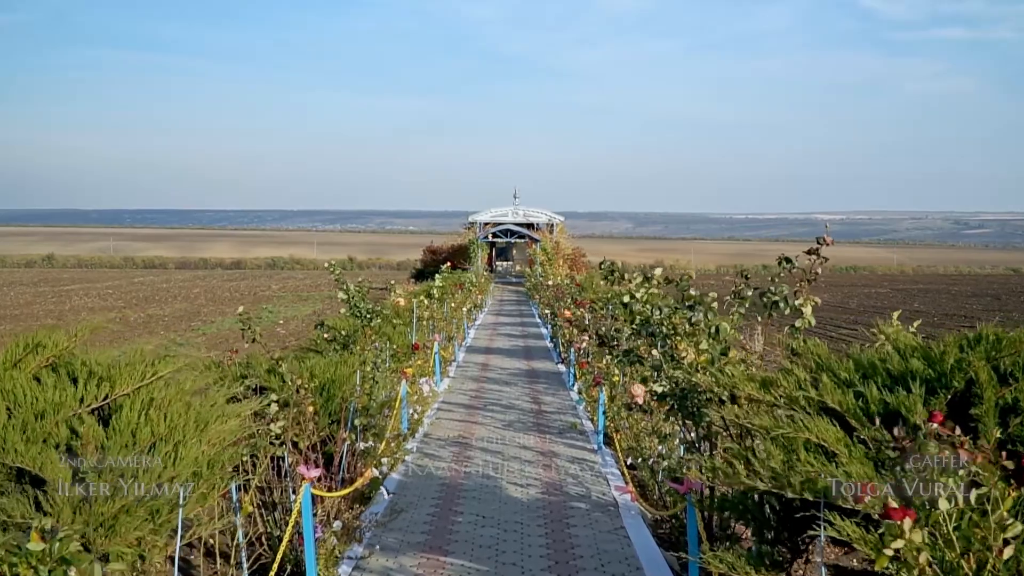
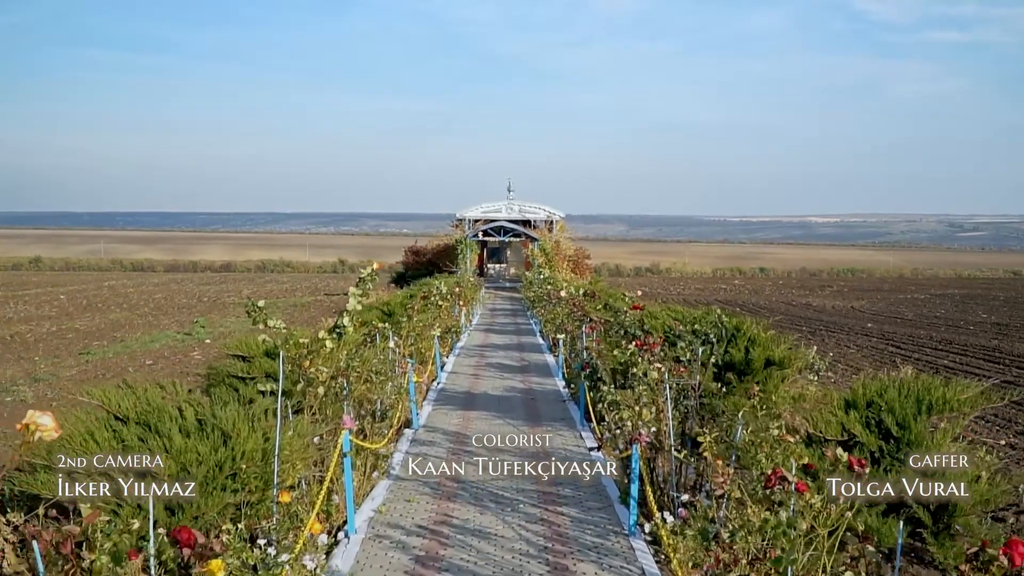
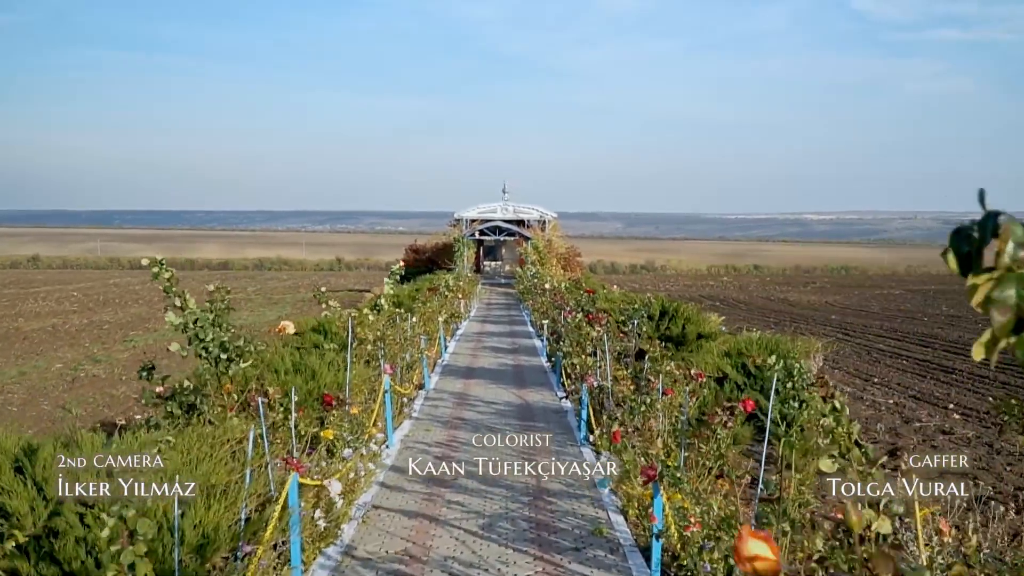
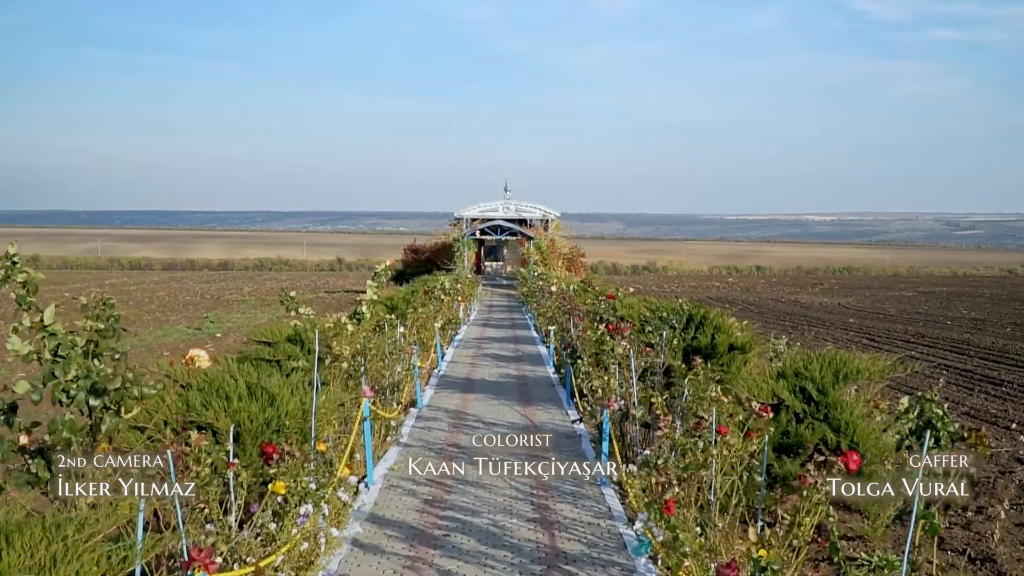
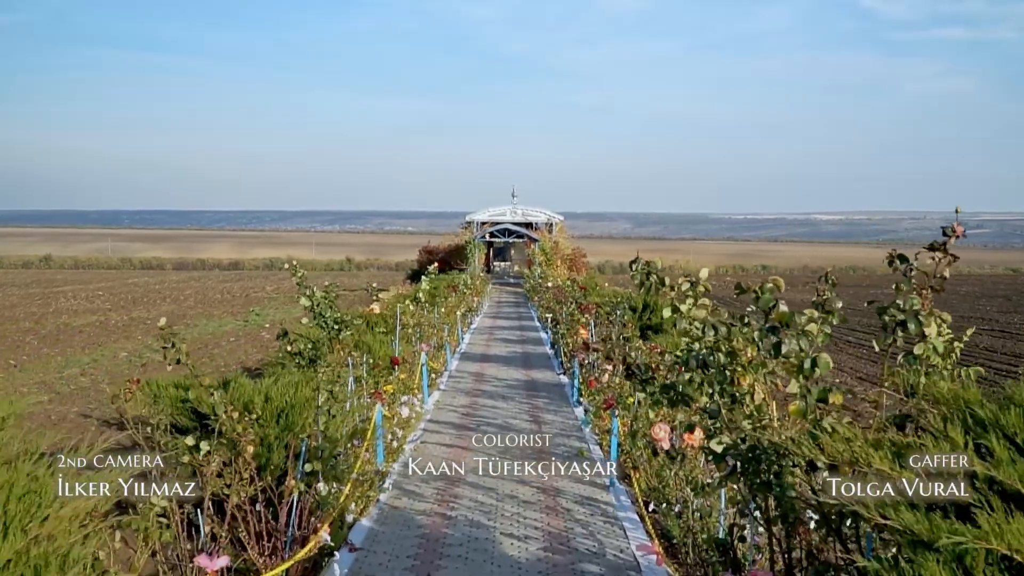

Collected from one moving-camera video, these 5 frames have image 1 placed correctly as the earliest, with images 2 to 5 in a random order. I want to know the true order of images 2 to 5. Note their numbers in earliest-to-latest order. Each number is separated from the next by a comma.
5, 3, 4, 2
